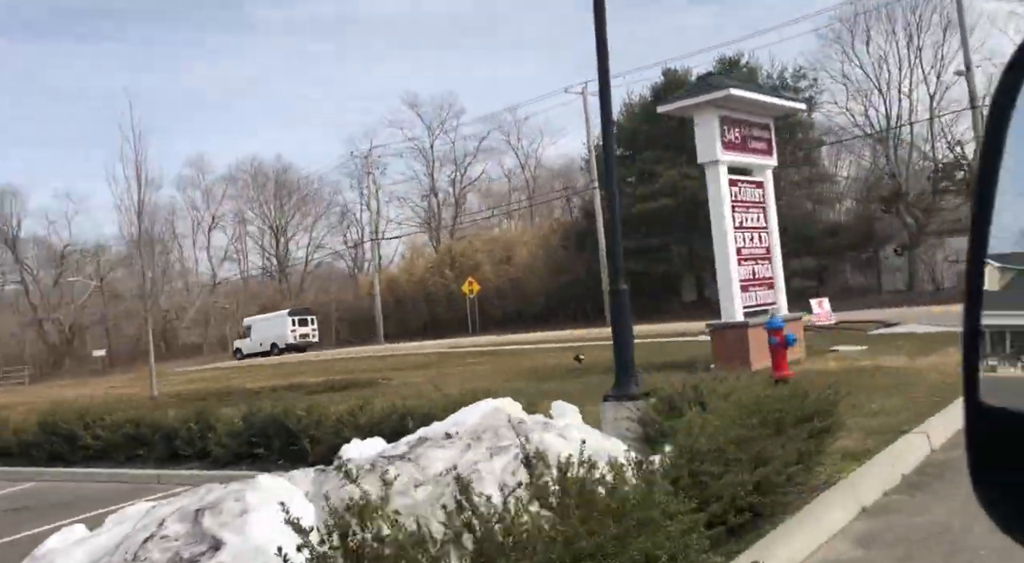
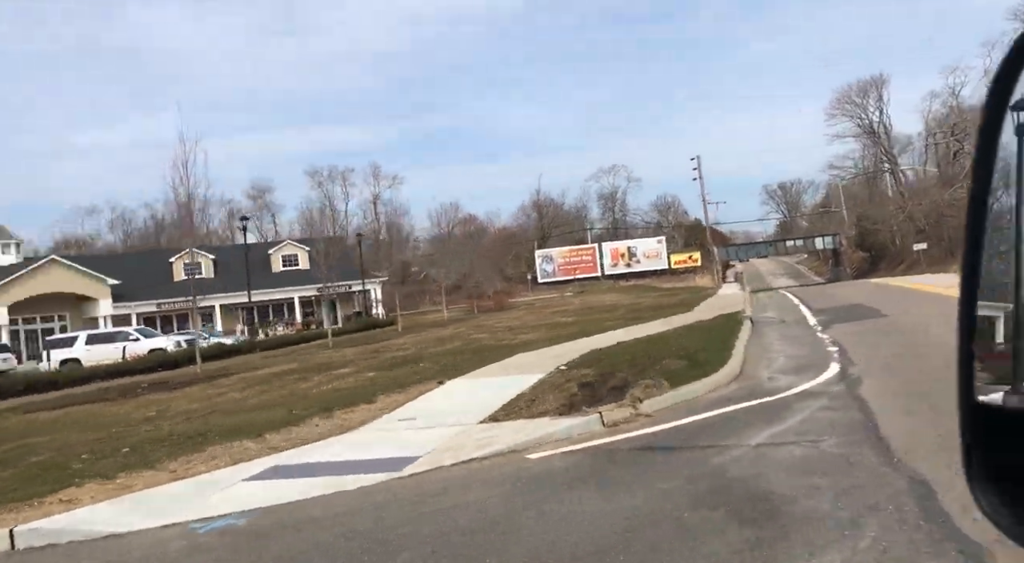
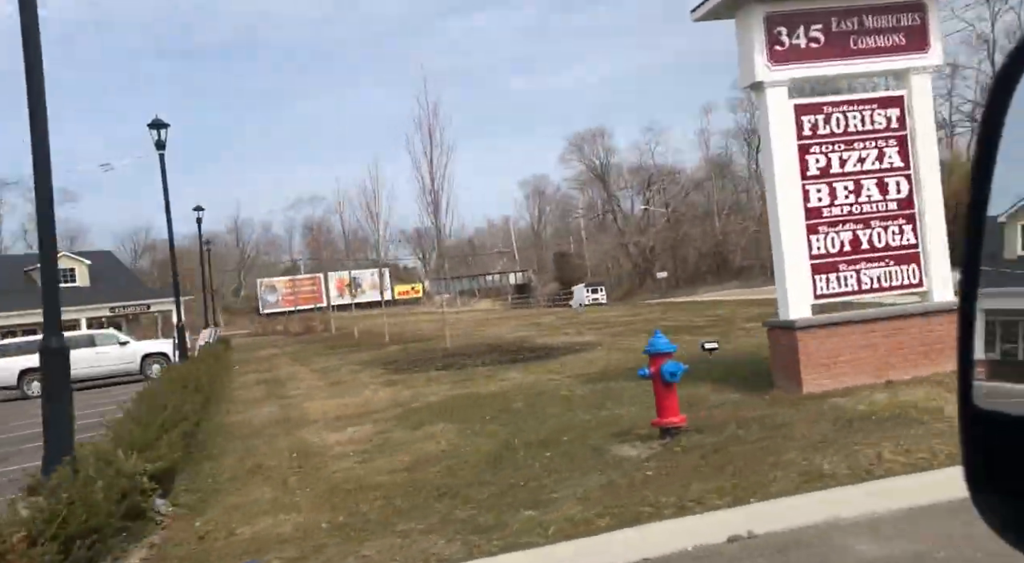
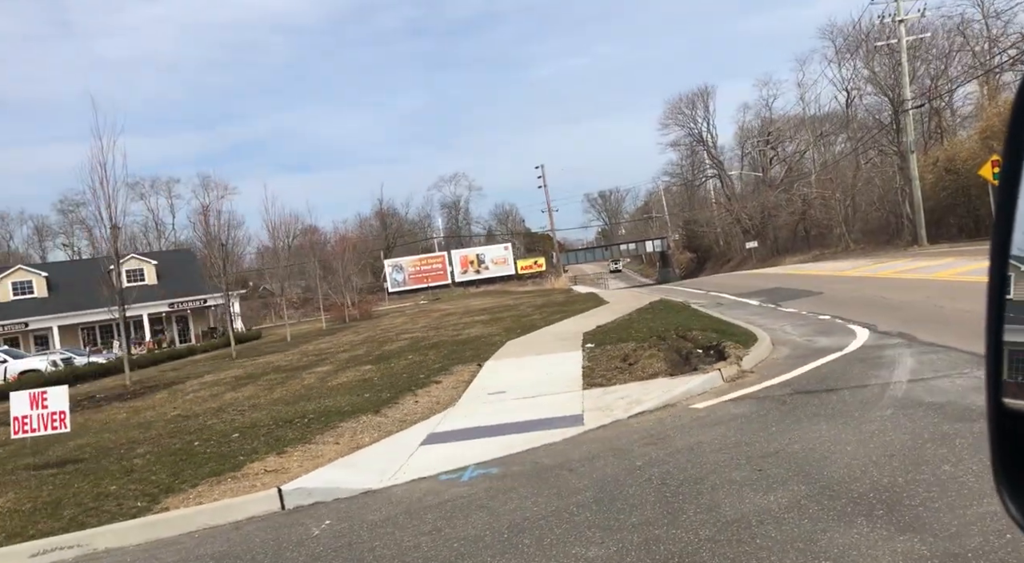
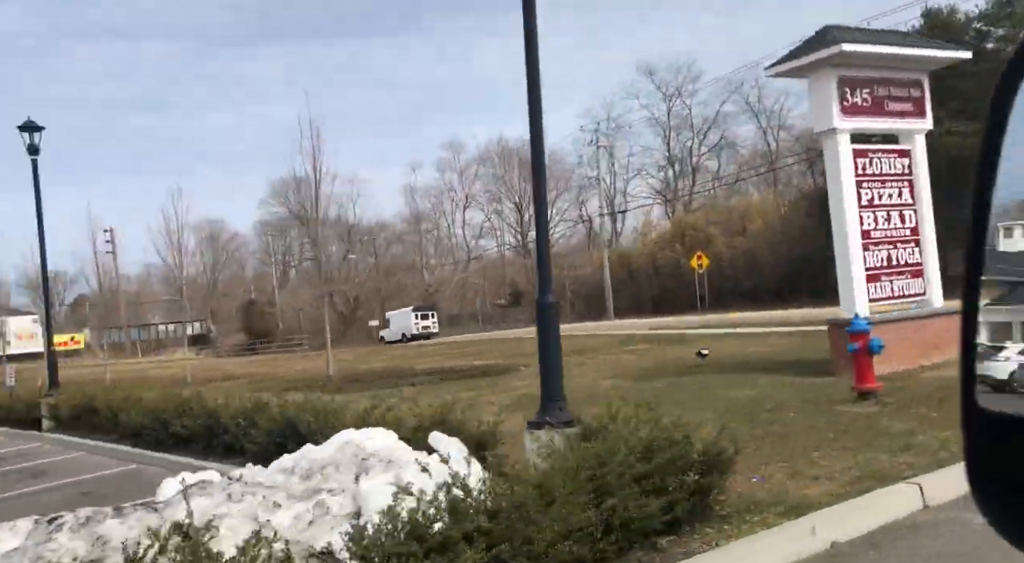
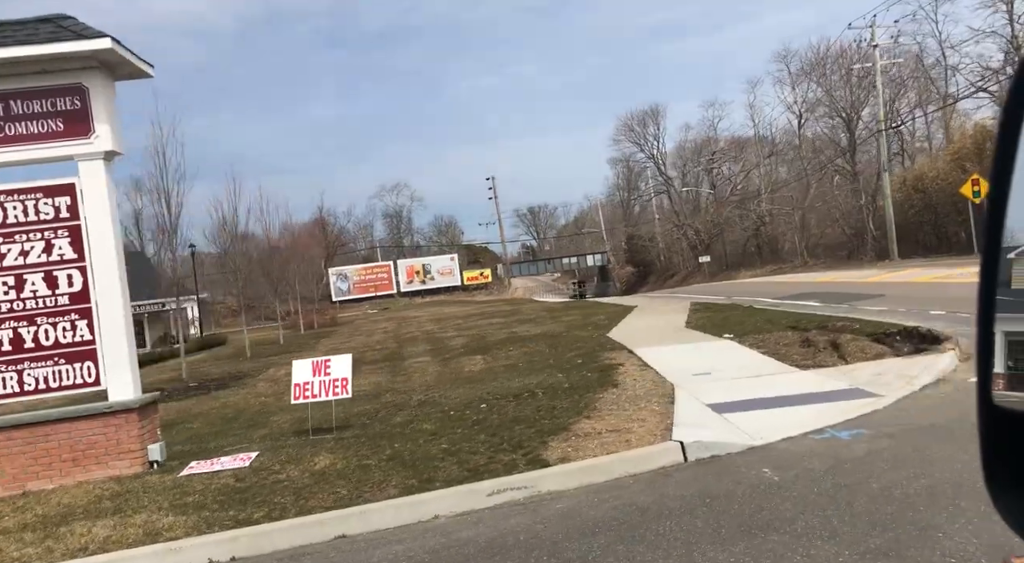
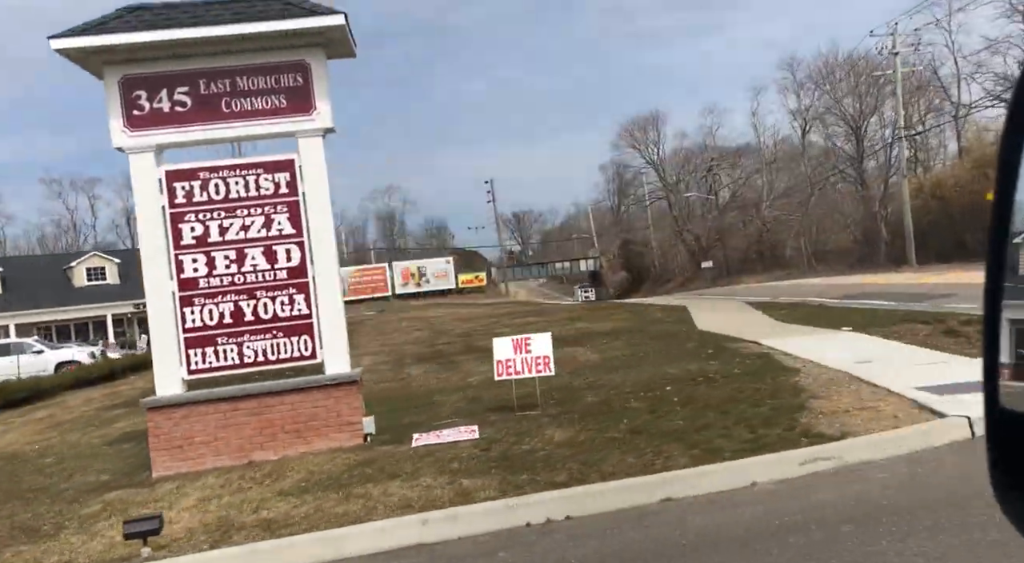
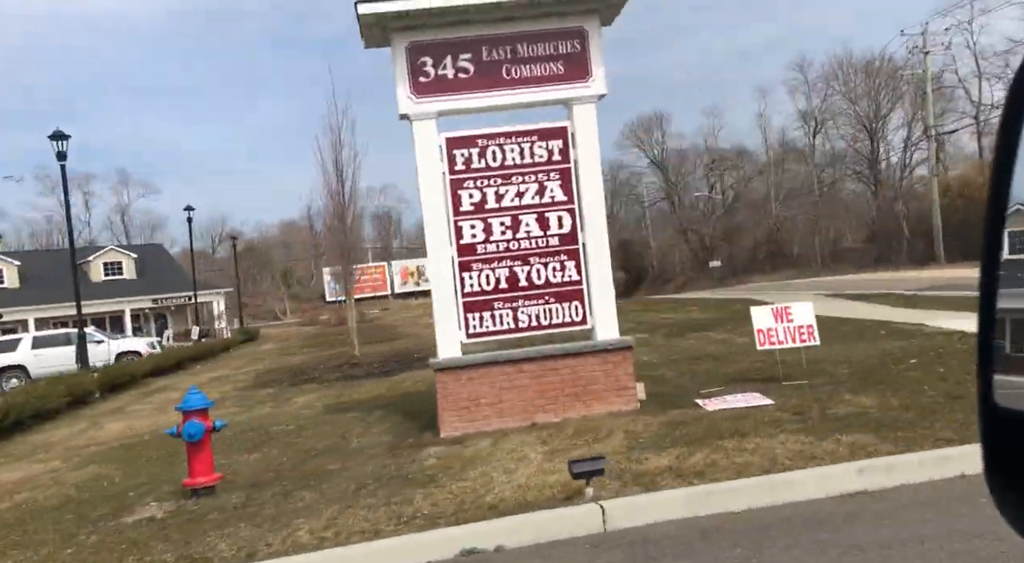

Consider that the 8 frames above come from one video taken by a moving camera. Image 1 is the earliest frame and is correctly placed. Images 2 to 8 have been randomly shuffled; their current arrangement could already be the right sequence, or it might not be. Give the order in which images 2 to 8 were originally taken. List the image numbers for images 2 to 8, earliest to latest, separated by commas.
5, 3, 8, 7, 6, 4, 2
